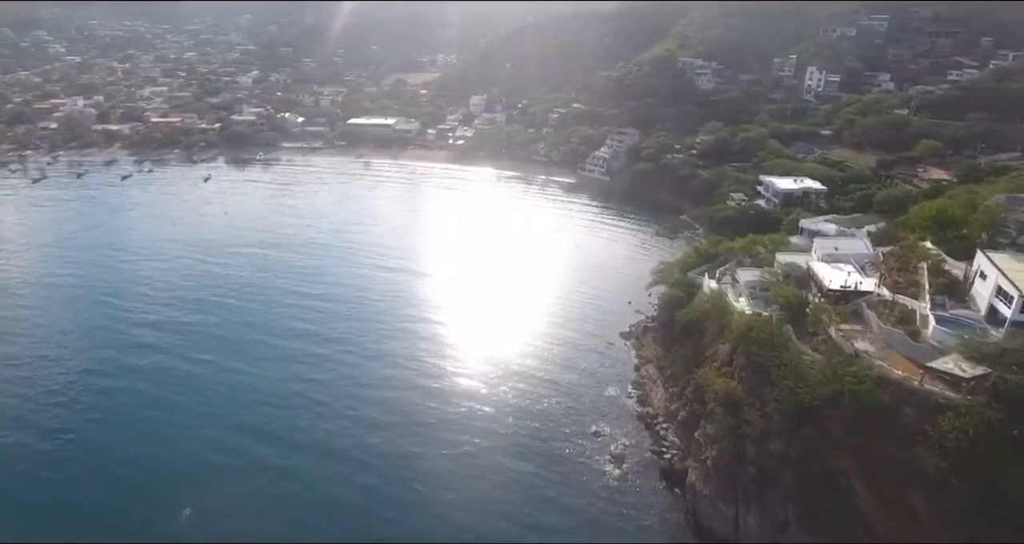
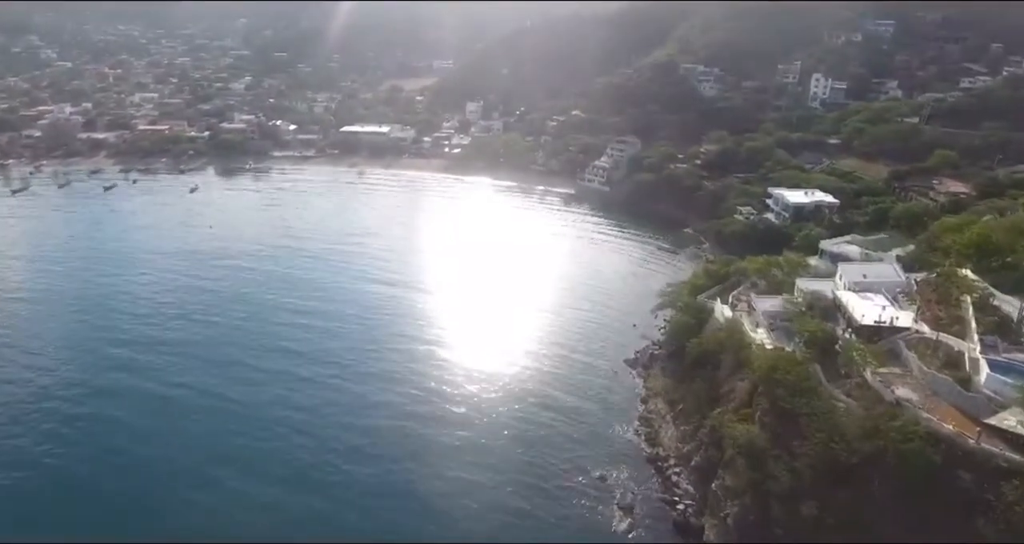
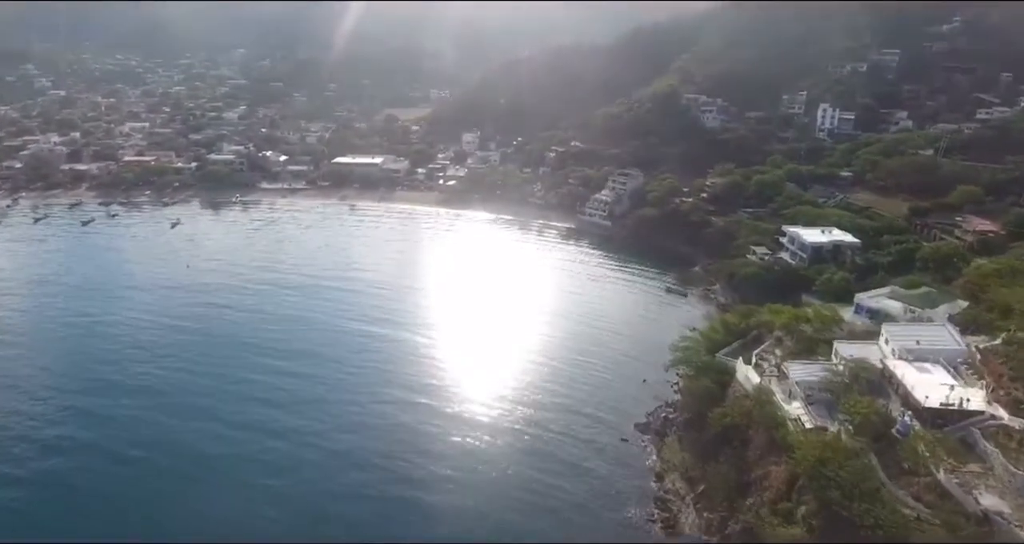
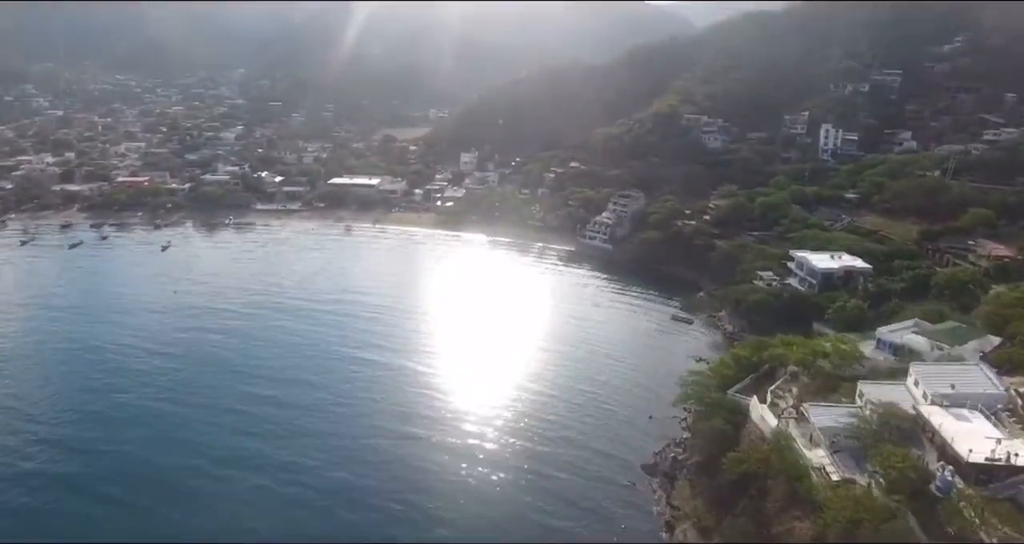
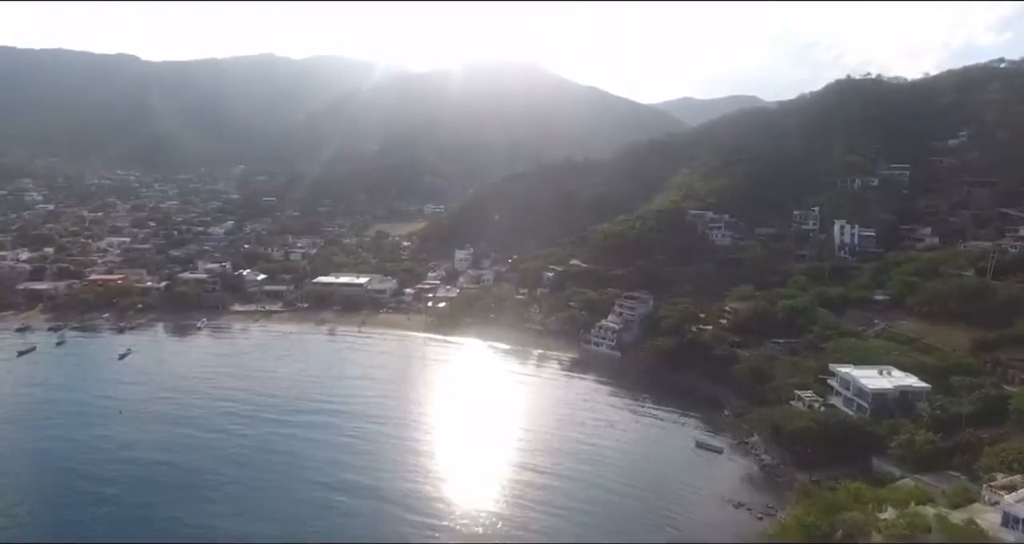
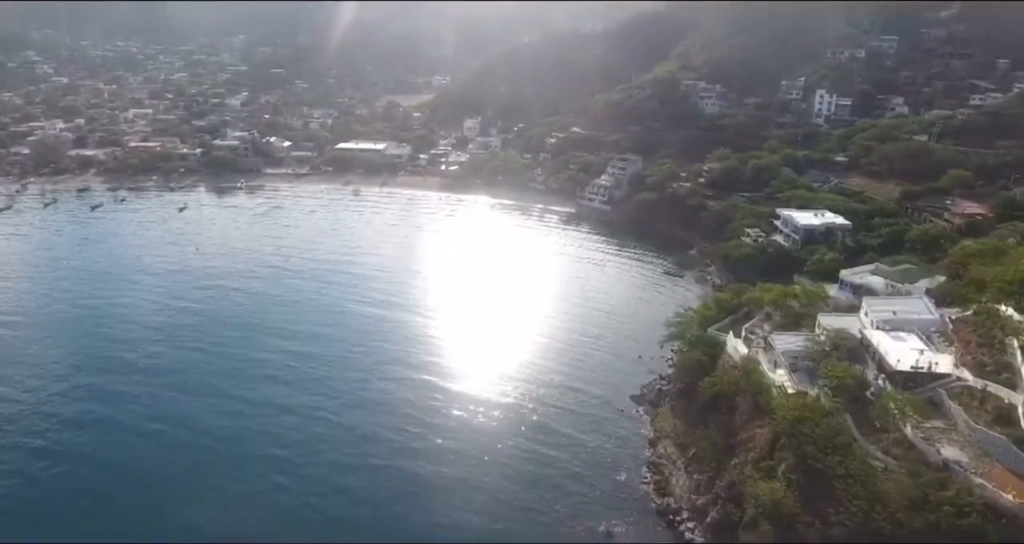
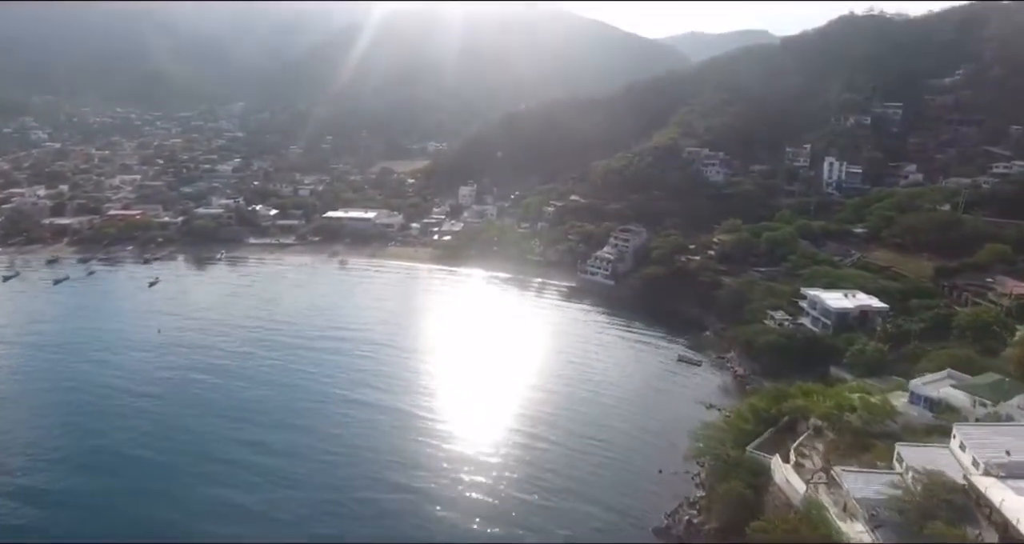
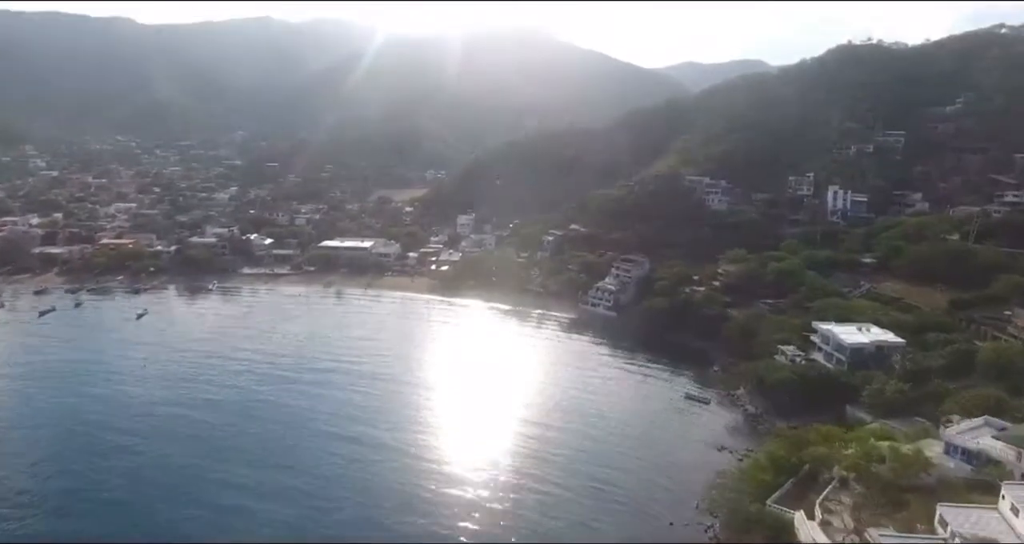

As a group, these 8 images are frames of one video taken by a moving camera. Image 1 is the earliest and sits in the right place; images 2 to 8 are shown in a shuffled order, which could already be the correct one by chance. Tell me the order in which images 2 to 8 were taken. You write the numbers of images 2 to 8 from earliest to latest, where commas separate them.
2, 6, 3, 4, 7, 8, 5
